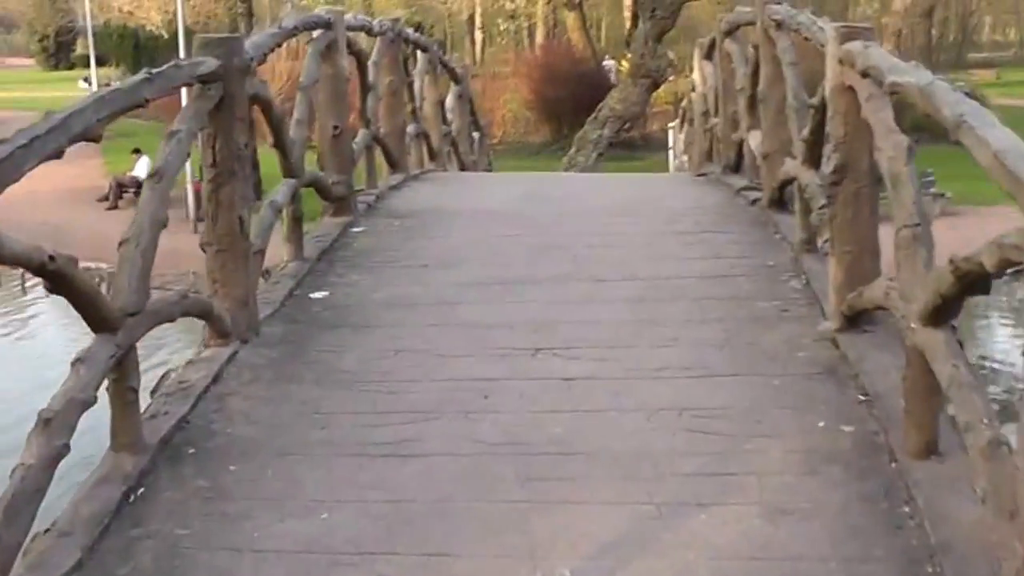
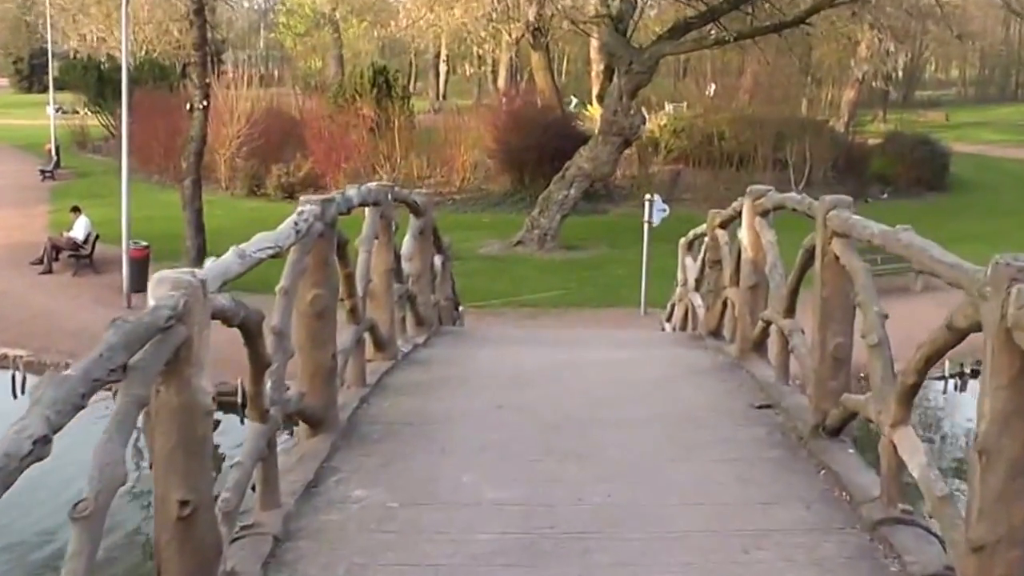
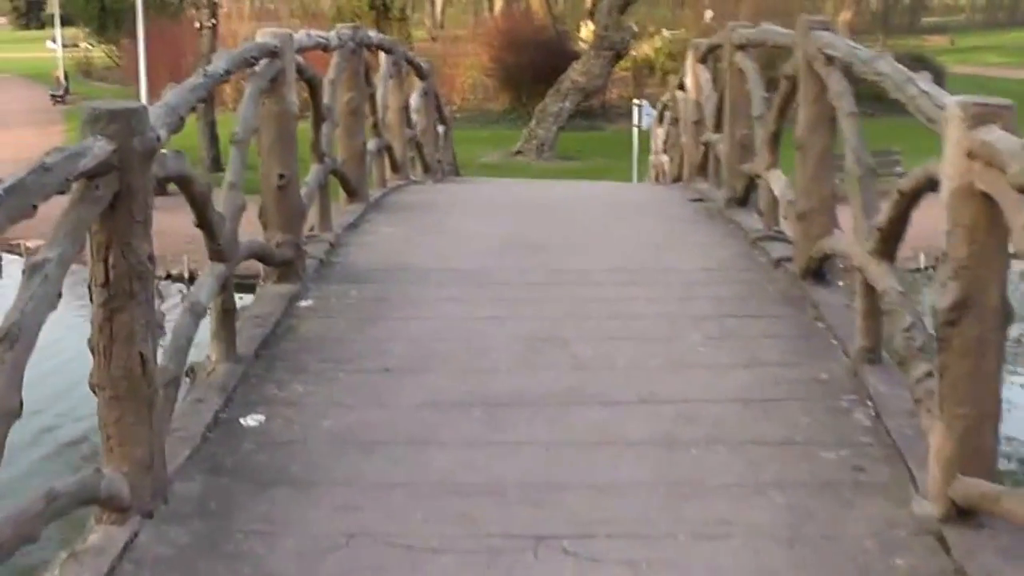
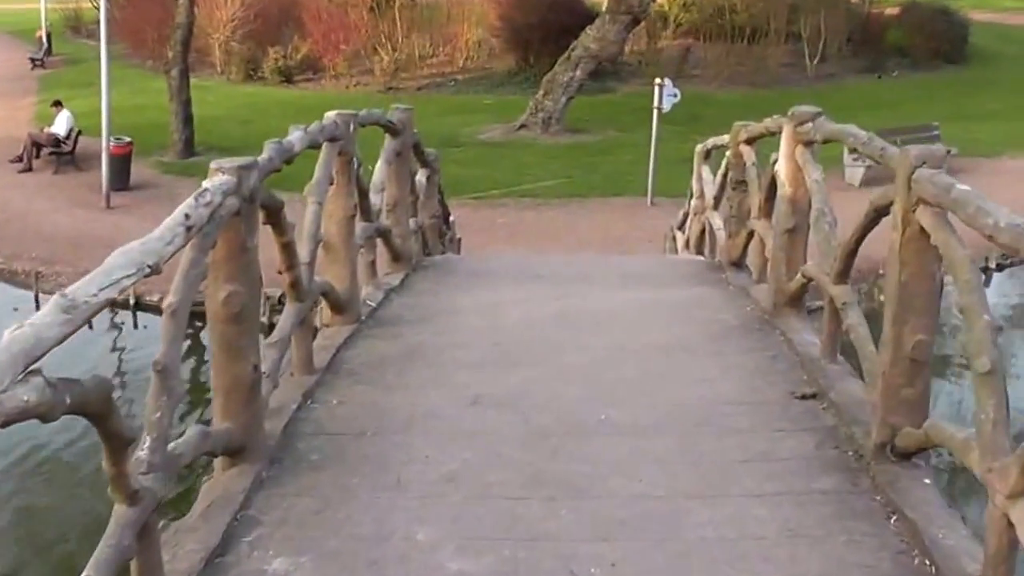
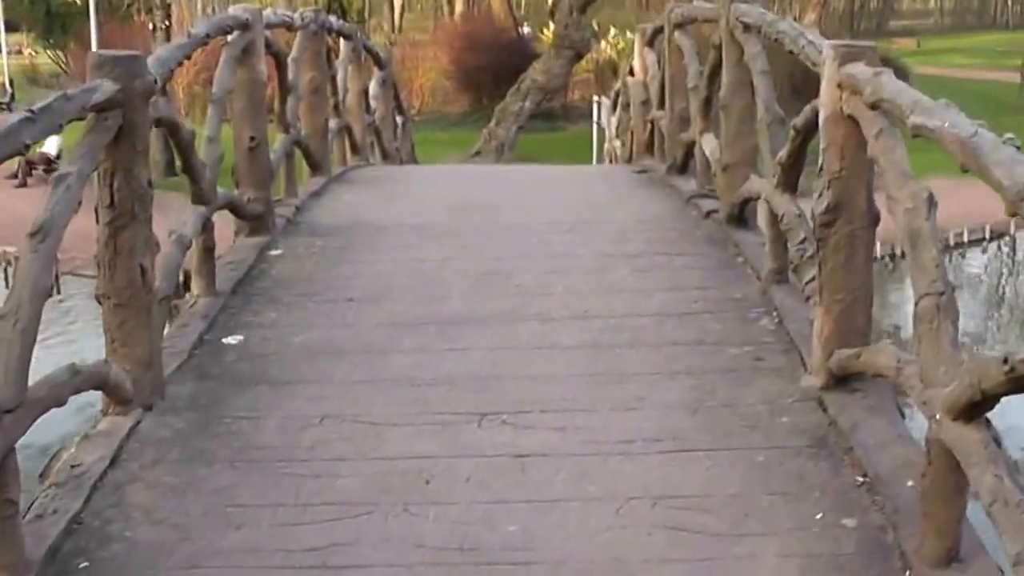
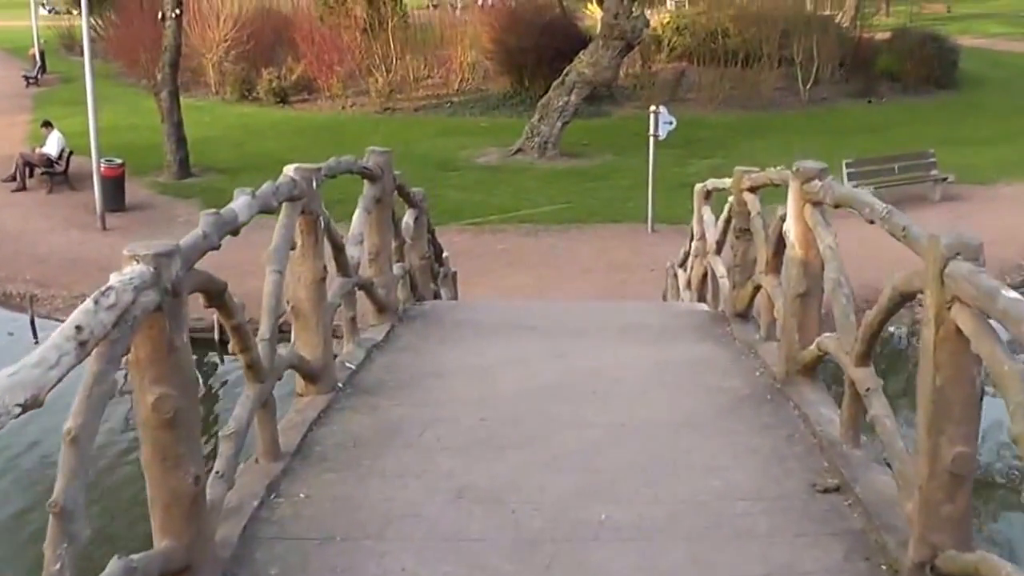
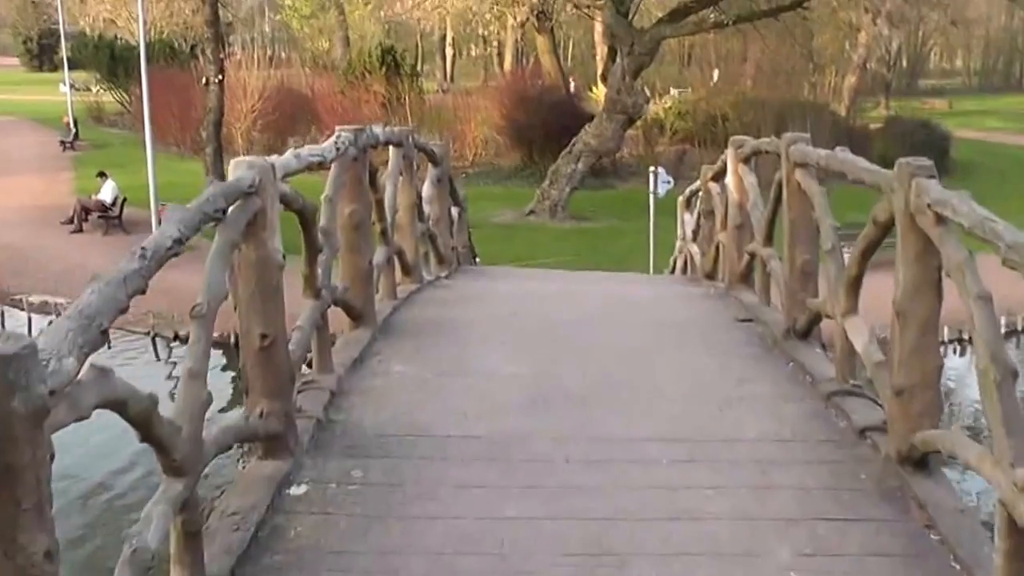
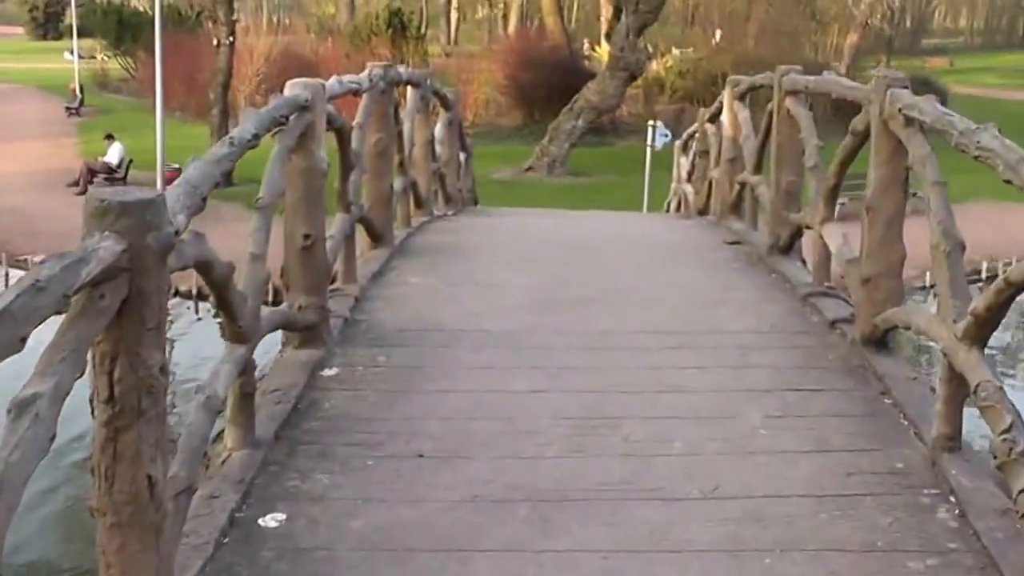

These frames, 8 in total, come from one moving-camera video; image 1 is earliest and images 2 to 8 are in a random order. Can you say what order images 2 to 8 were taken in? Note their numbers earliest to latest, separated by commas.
5, 3, 8, 7, 2, 4, 6
